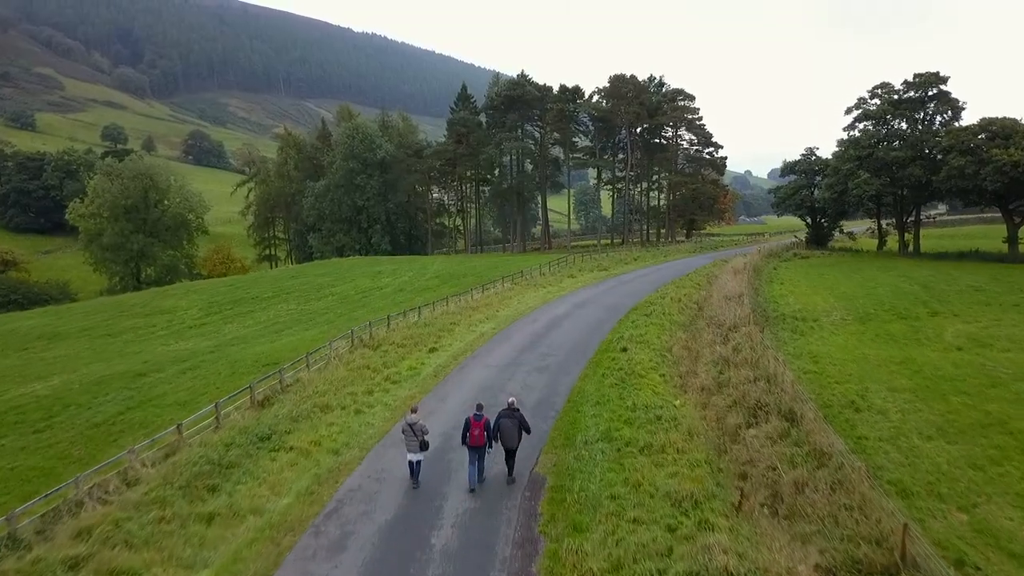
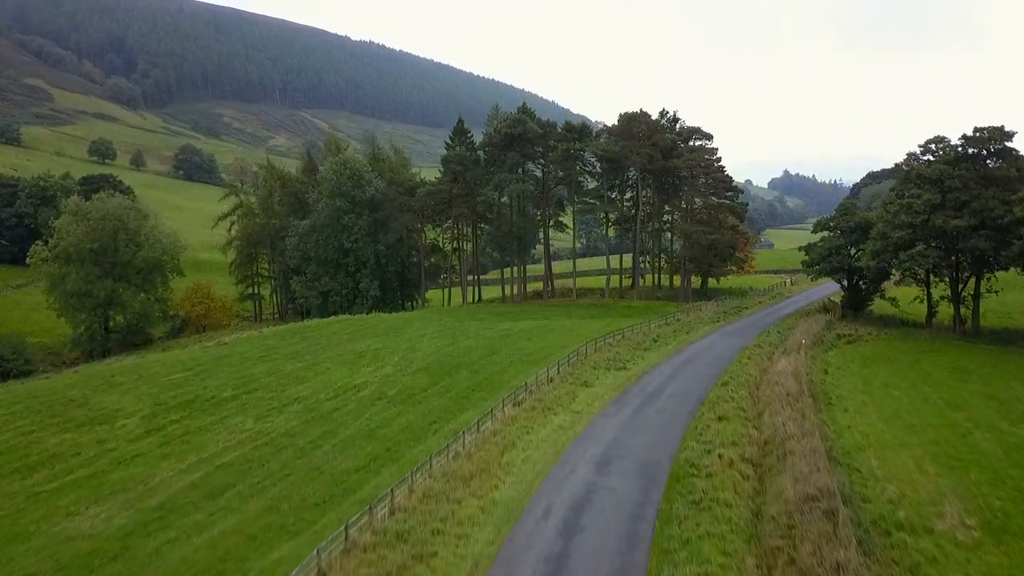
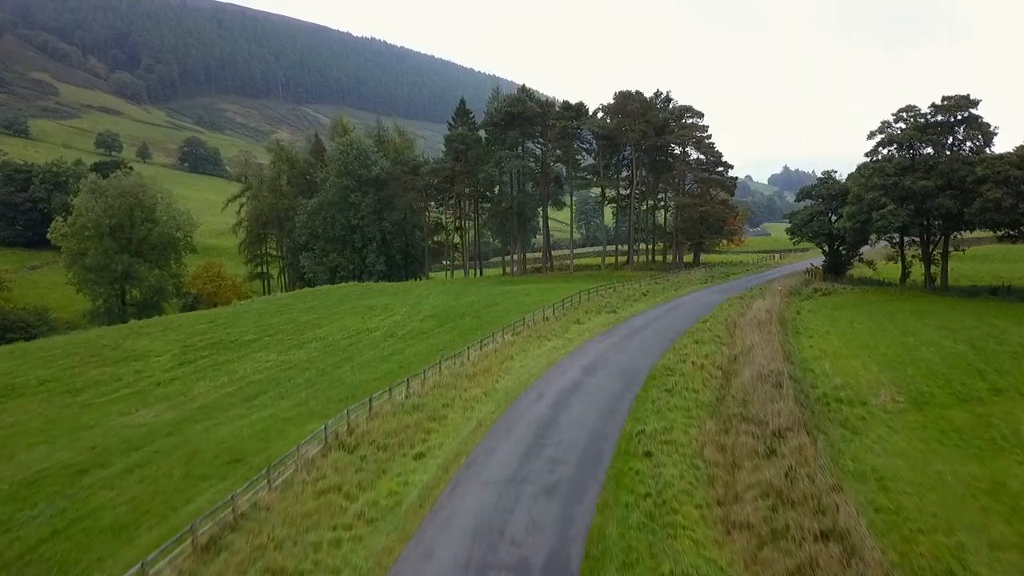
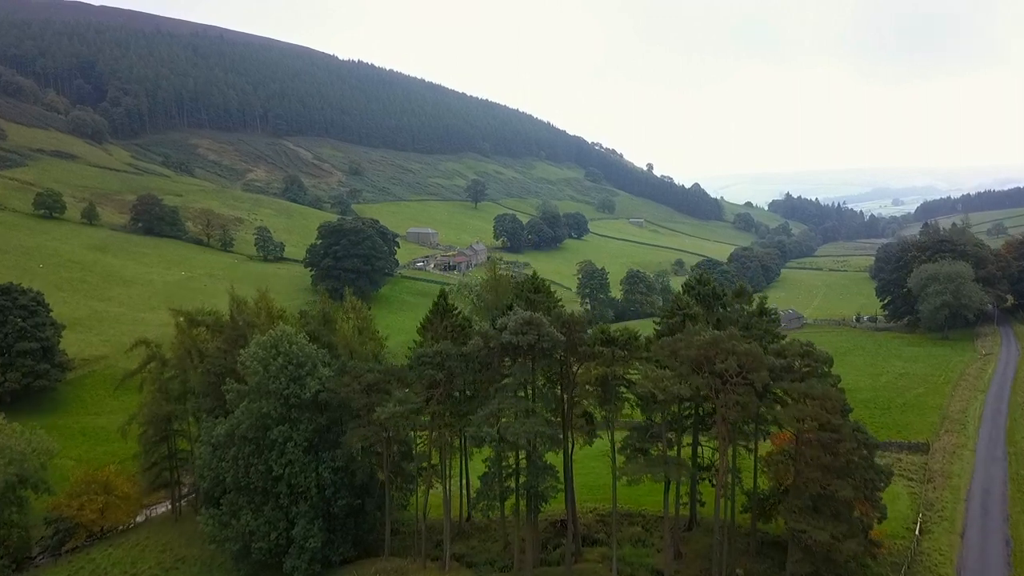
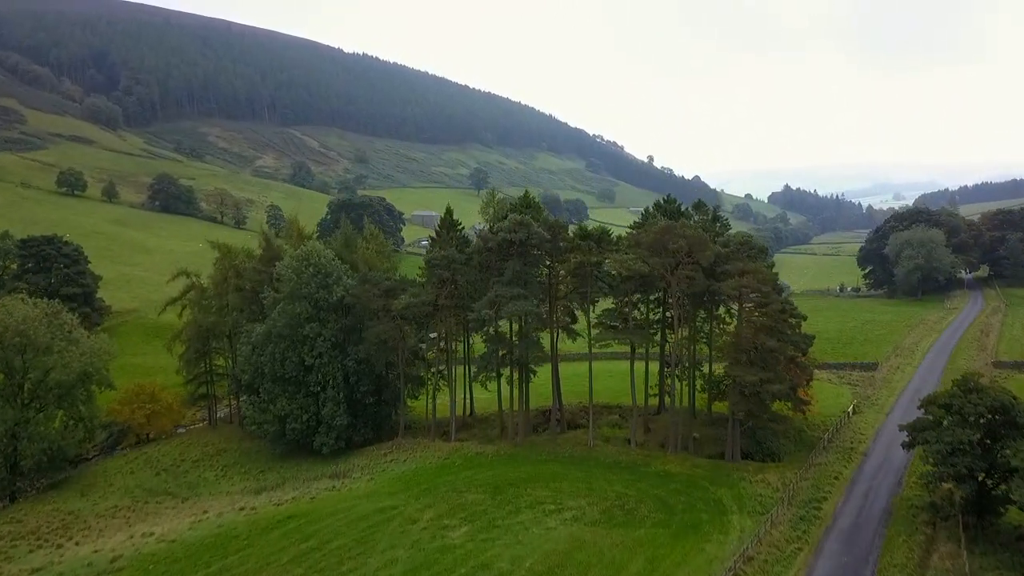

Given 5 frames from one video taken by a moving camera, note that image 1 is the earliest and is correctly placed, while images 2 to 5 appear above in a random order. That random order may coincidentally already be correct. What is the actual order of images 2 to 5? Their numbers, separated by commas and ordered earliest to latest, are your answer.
3, 2, 5, 4
